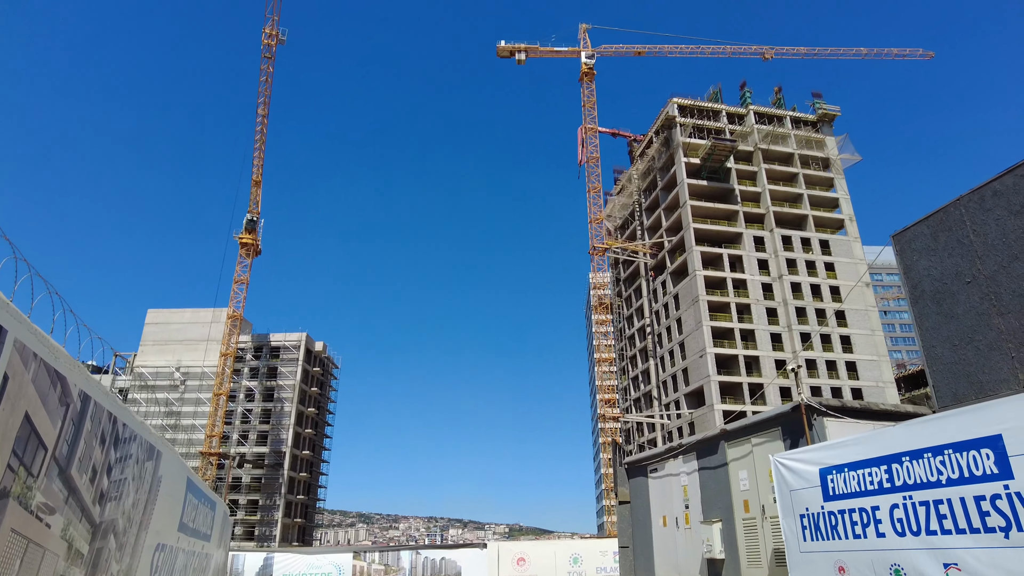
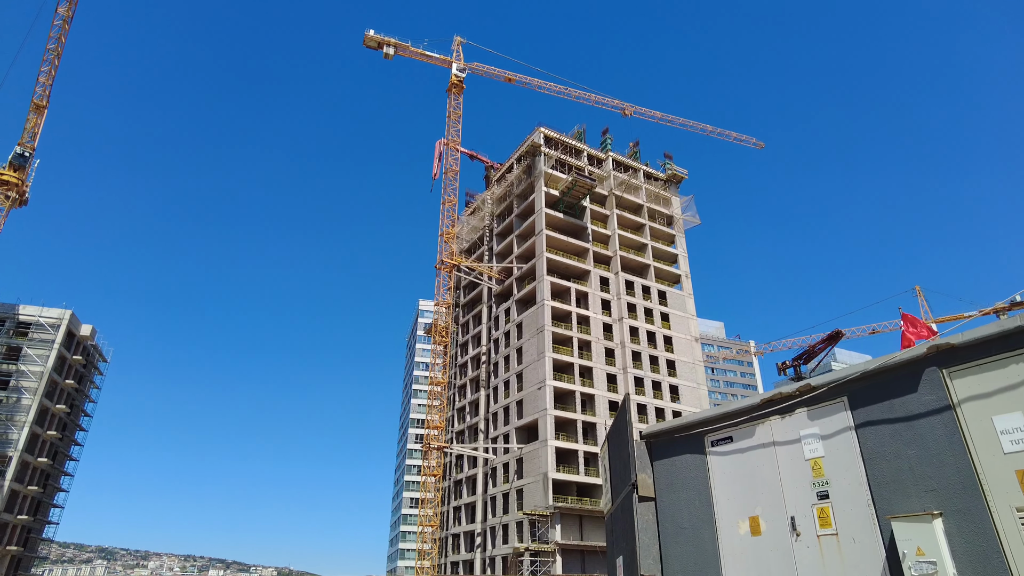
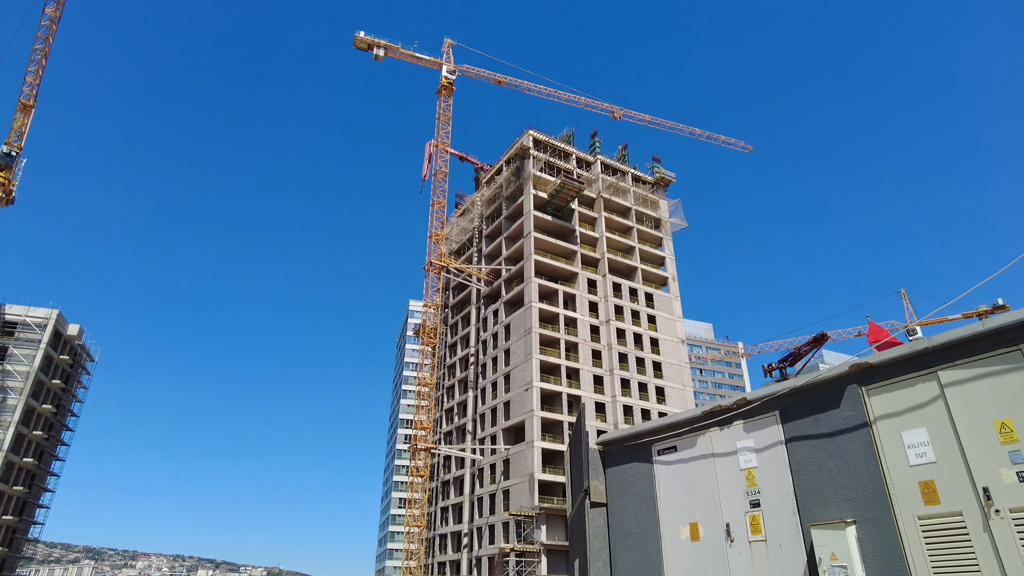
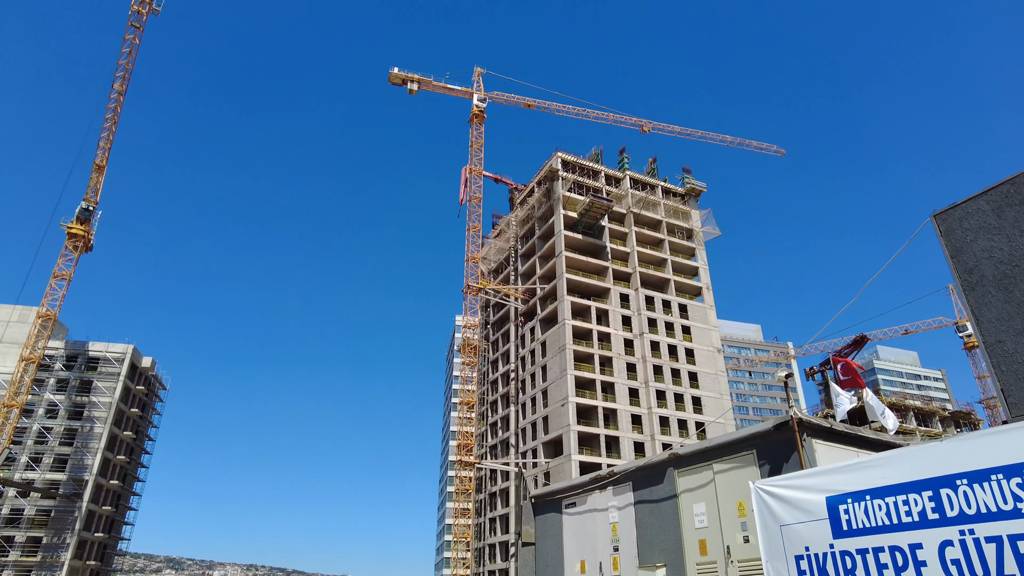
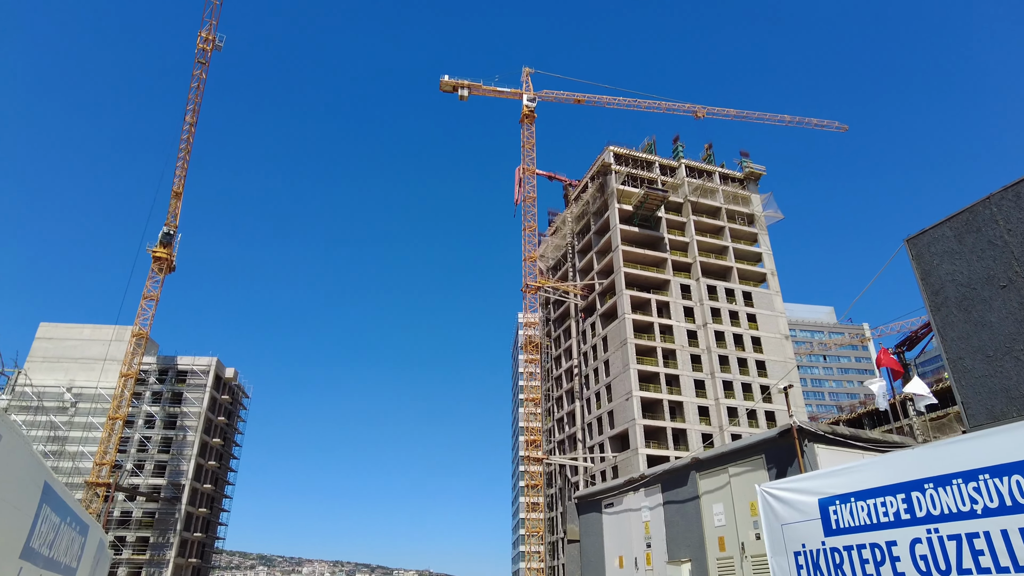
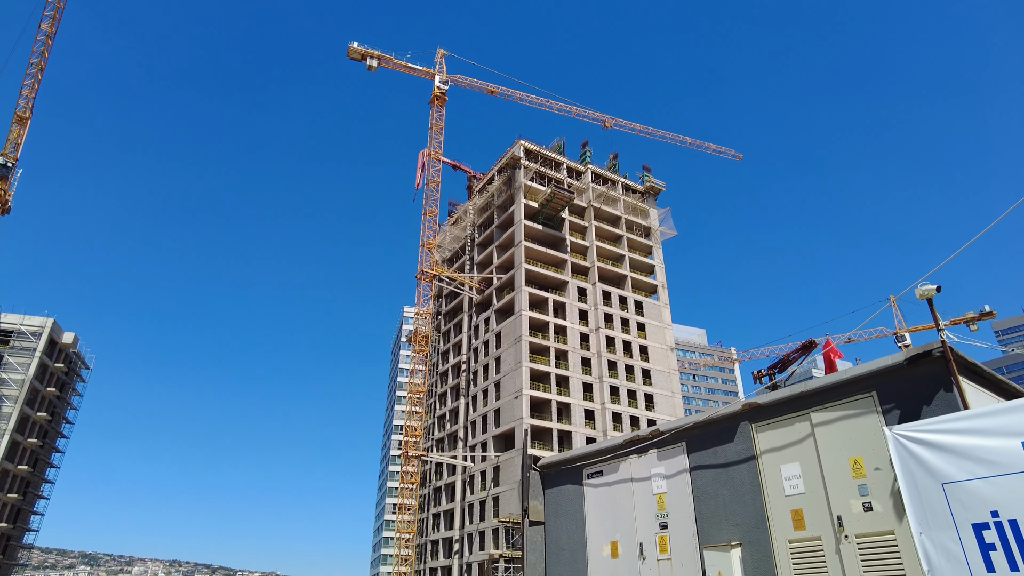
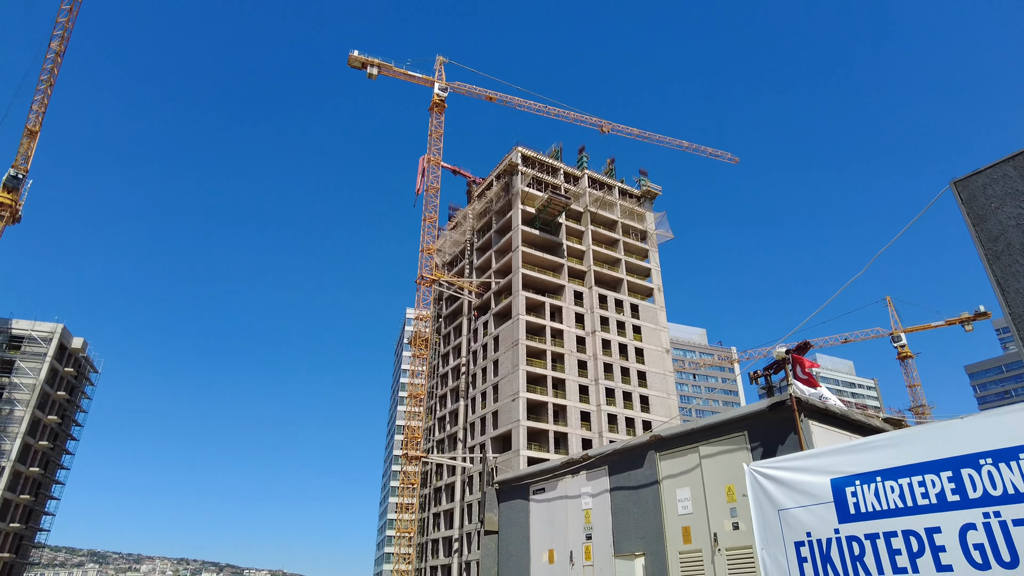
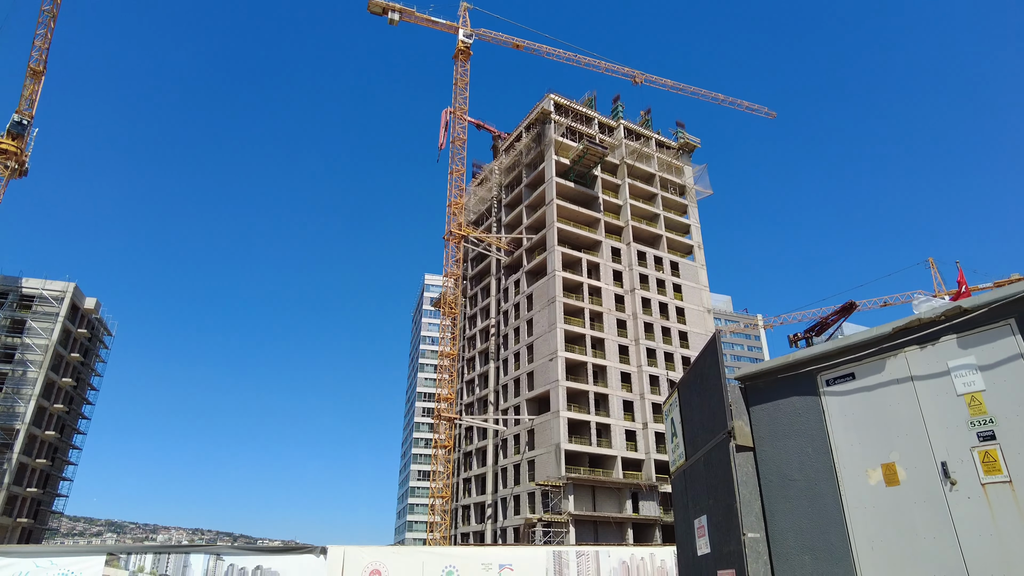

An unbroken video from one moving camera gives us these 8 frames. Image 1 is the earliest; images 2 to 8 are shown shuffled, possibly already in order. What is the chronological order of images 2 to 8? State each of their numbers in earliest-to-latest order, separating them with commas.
5, 4, 7, 6, 3, 2, 8
